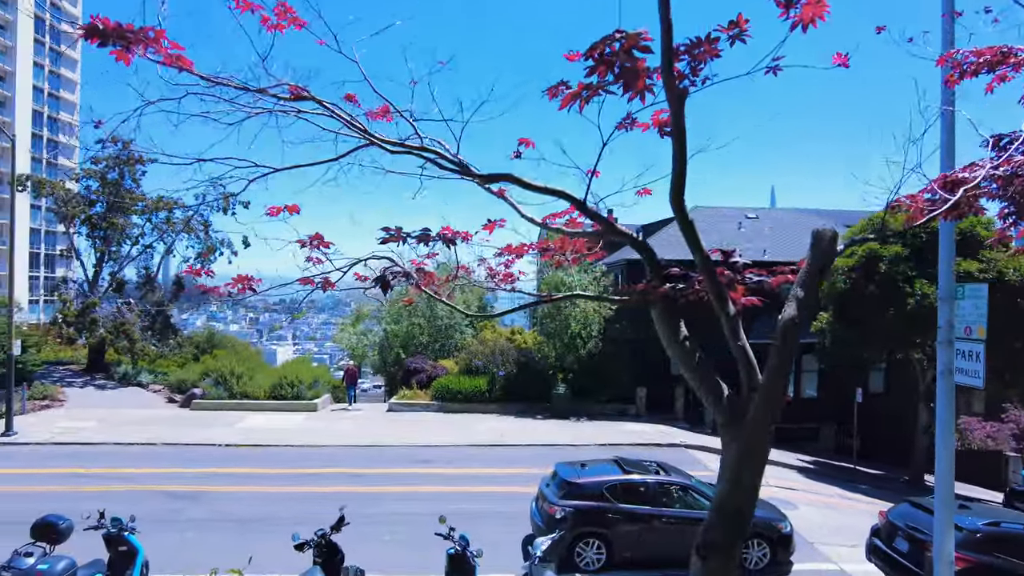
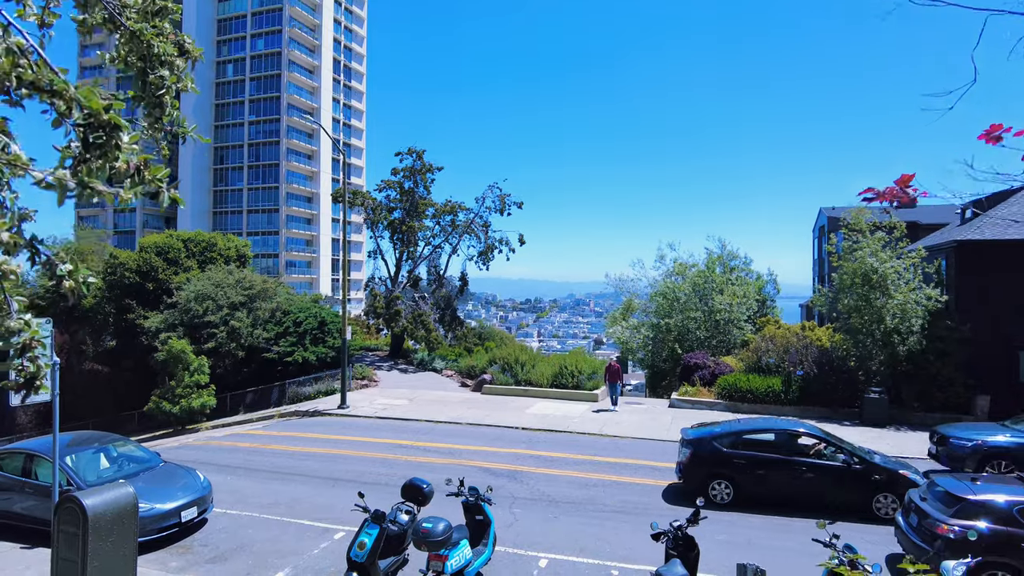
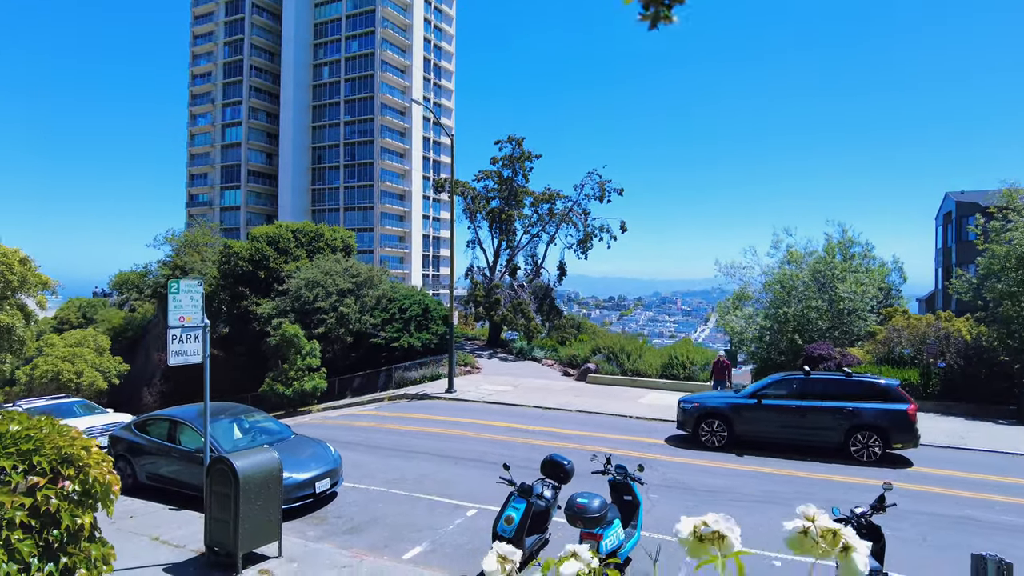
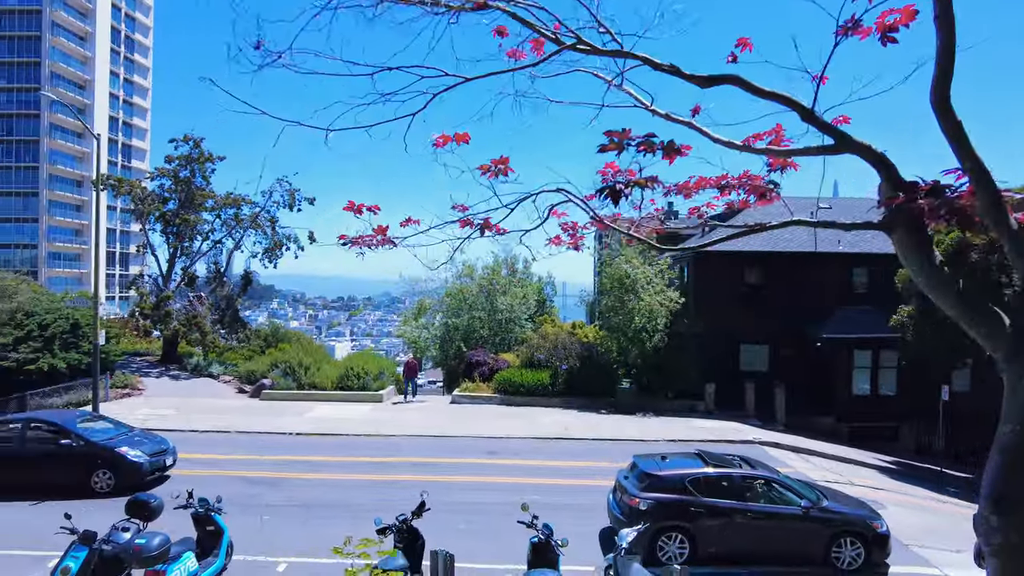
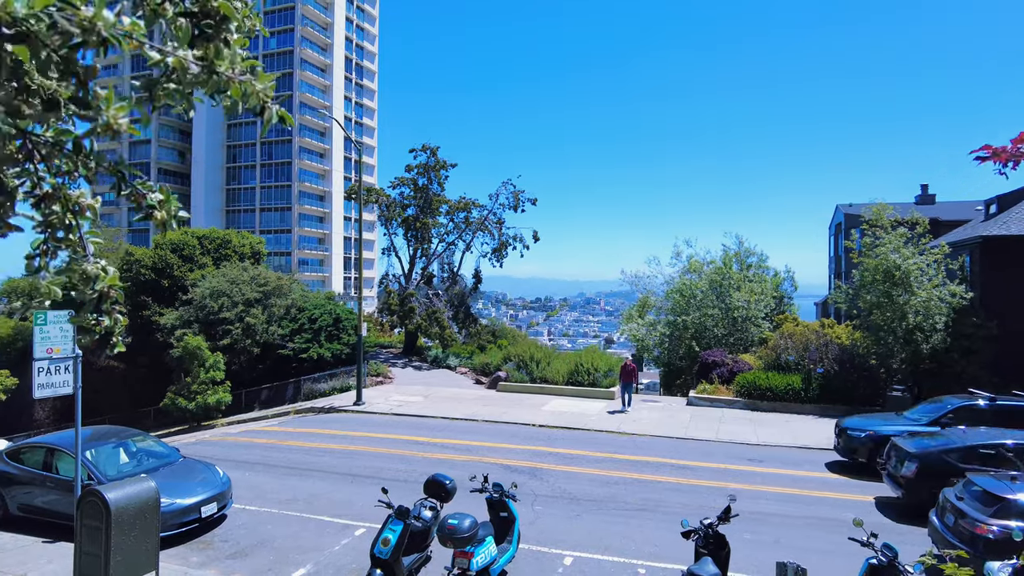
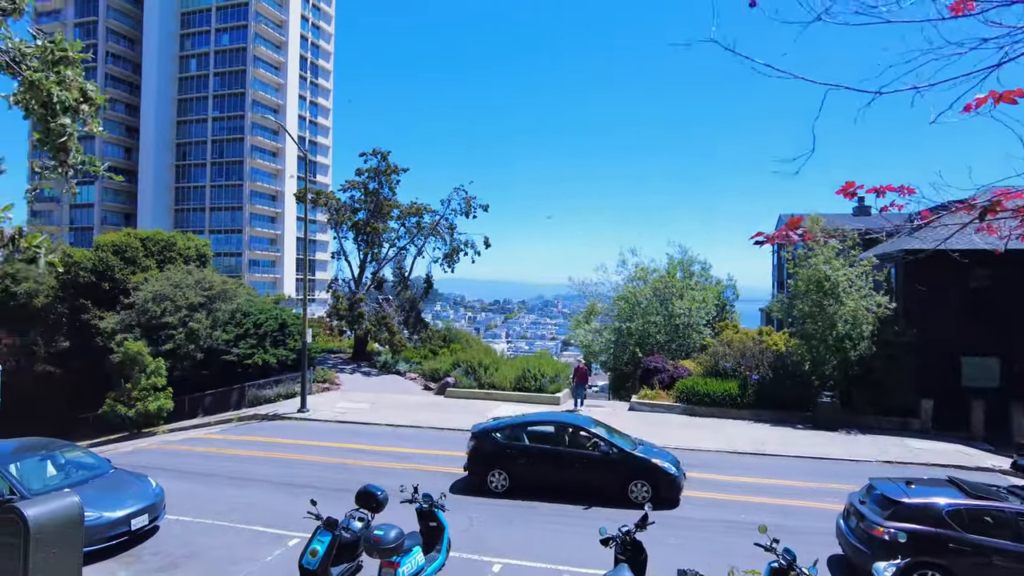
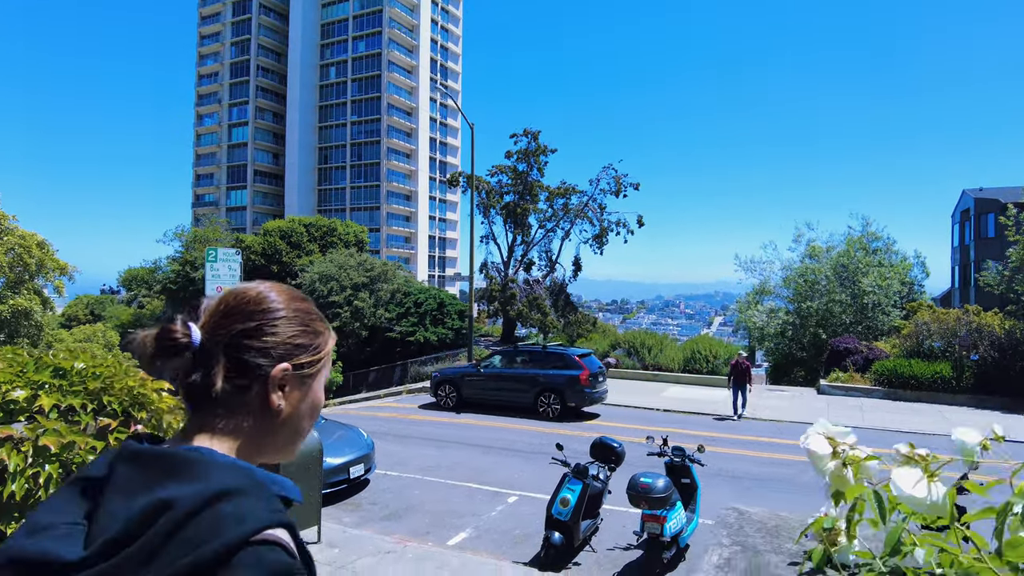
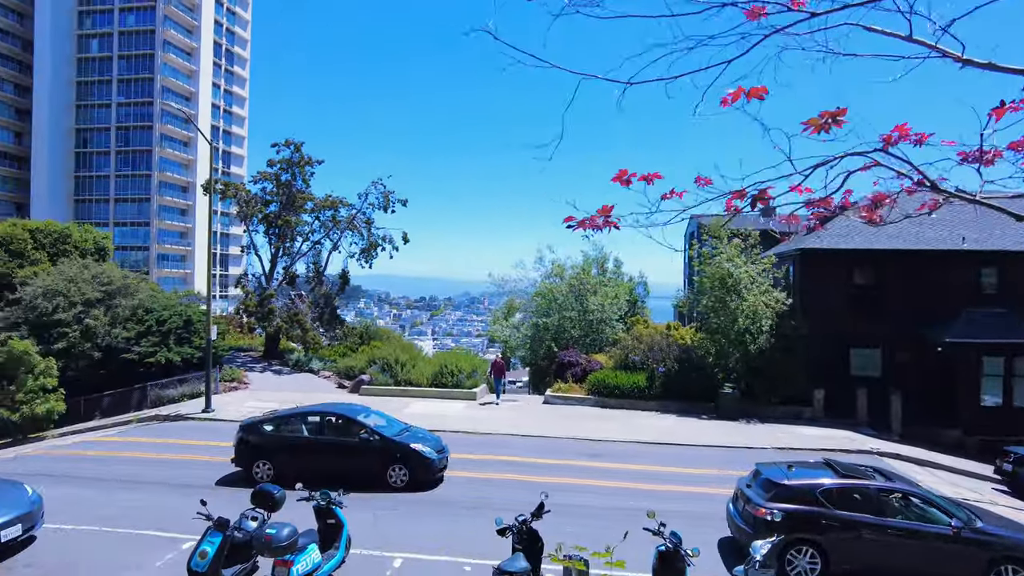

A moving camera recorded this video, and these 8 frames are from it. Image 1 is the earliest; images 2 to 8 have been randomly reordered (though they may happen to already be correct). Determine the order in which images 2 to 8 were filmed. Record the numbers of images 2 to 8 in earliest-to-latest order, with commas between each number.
4, 8, 6, 2, 5, 3, 7
